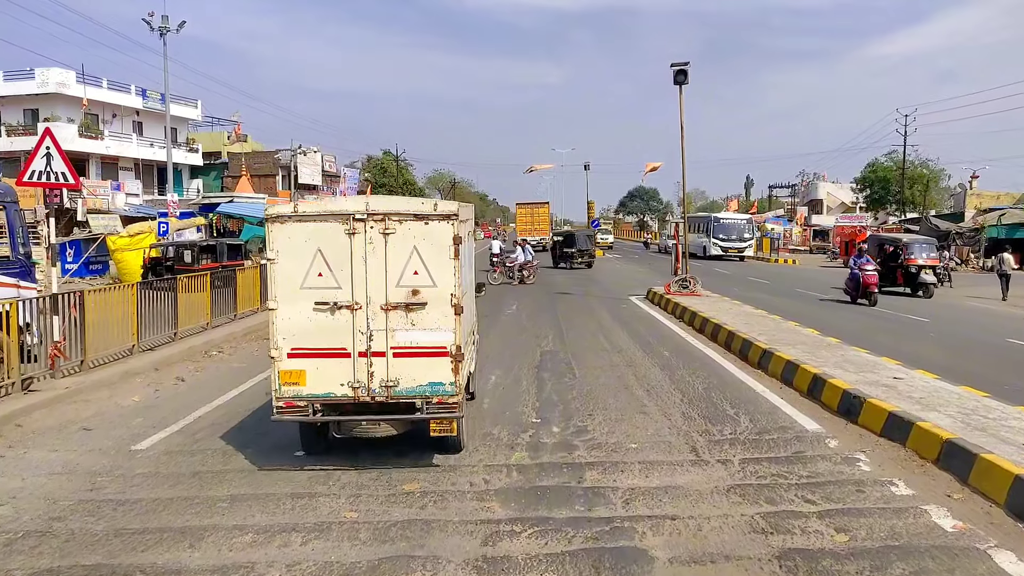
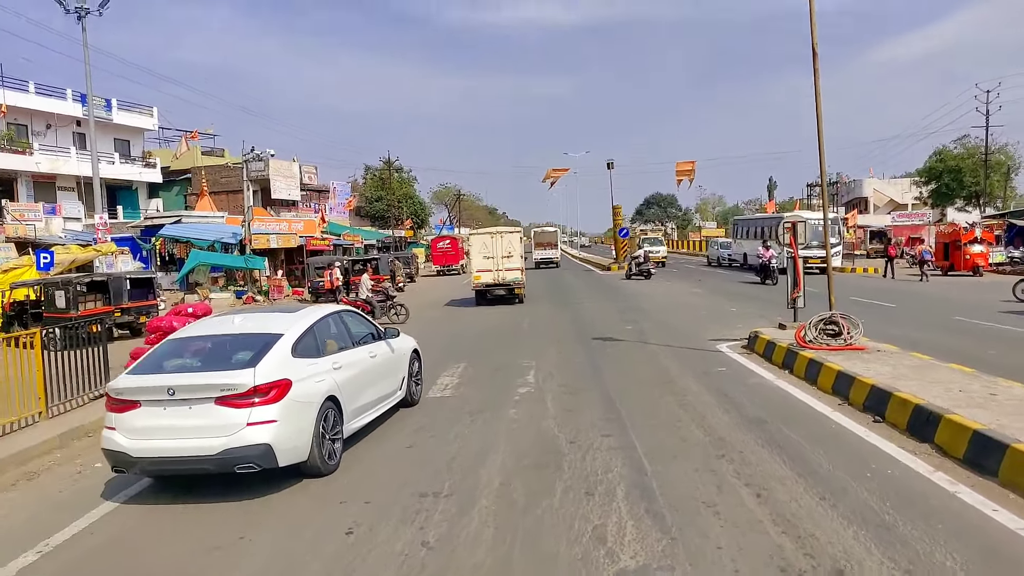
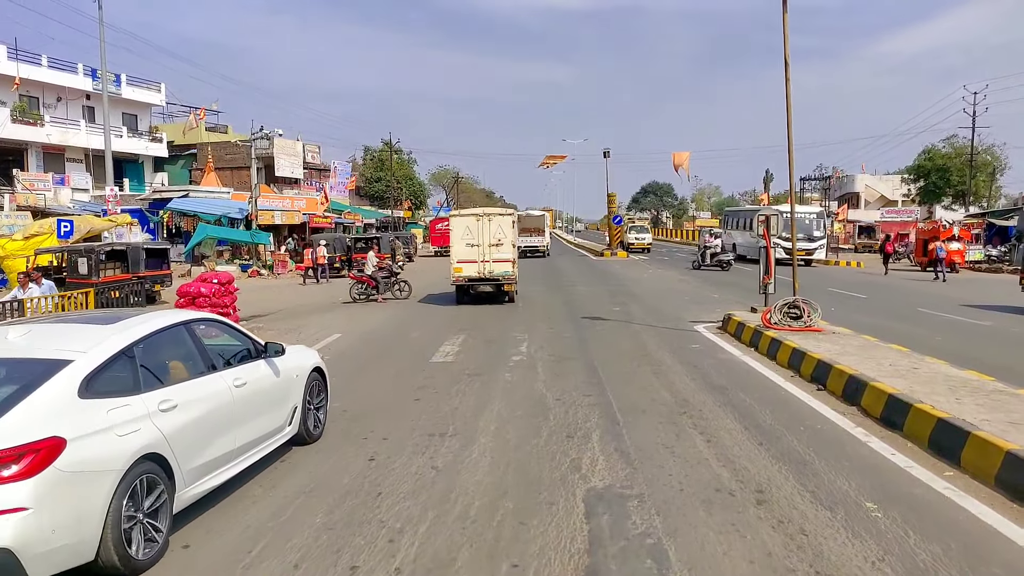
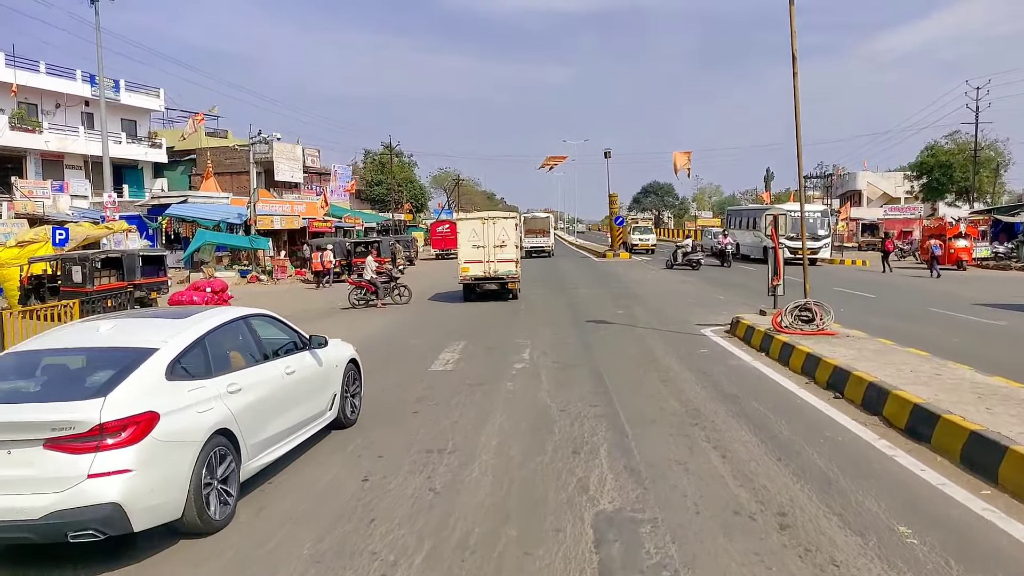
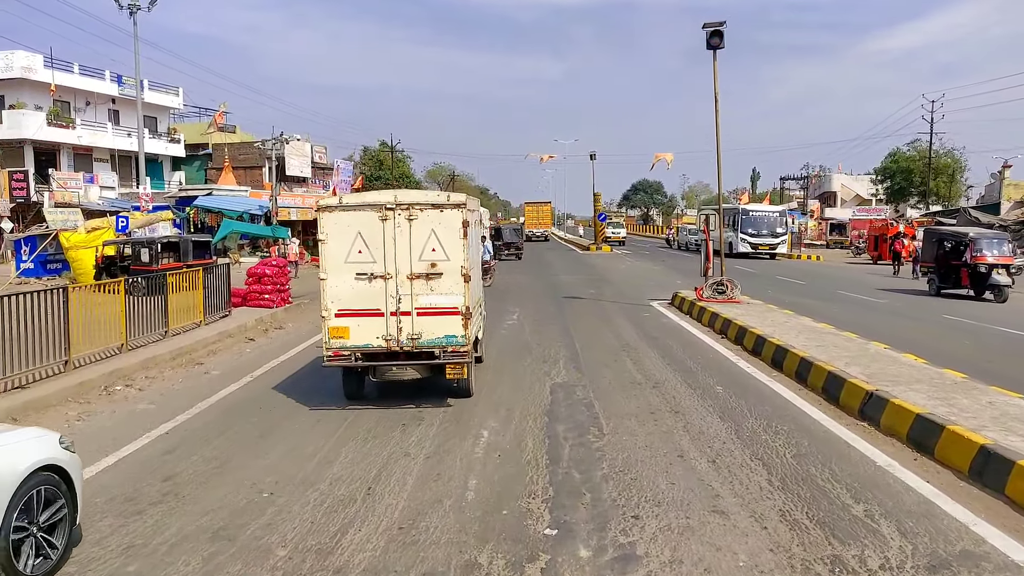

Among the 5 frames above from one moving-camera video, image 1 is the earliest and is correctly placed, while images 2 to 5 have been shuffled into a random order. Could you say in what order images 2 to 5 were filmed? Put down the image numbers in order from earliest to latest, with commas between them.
5, 3, 4, 2
